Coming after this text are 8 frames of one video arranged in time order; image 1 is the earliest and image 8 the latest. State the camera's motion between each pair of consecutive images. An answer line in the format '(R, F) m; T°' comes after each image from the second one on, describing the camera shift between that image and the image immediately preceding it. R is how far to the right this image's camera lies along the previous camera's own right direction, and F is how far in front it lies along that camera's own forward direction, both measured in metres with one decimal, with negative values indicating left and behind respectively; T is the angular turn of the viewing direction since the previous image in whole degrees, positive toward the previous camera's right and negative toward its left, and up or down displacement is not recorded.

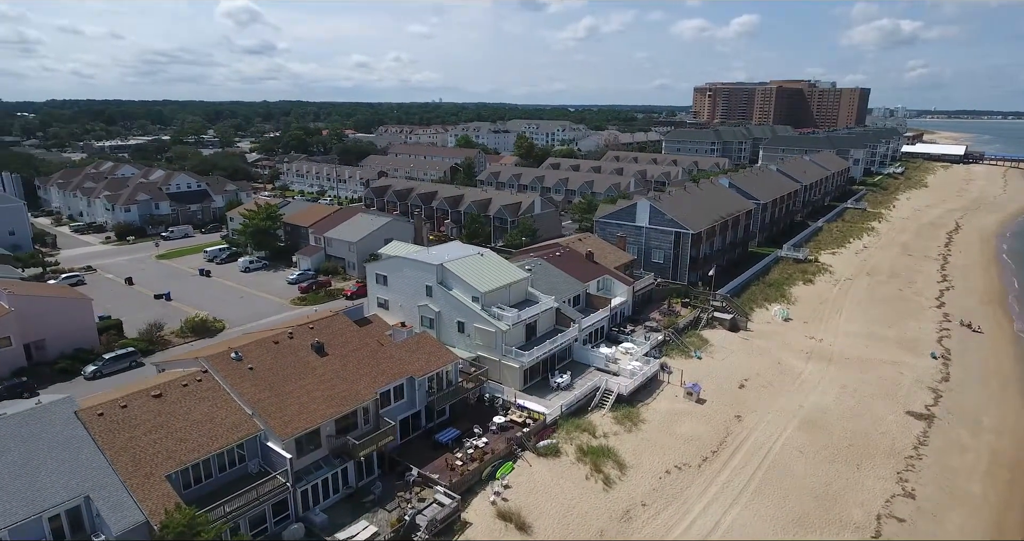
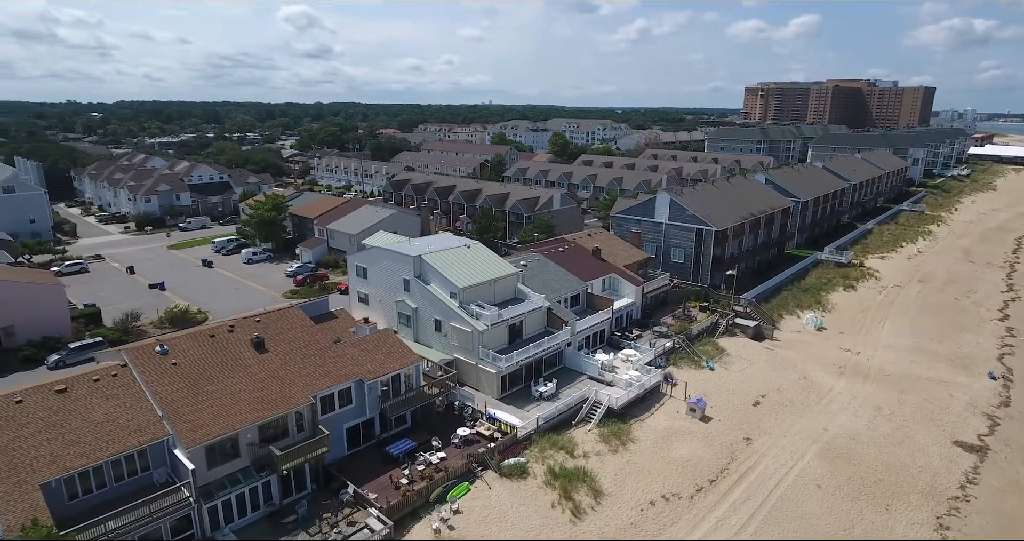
(+3.8, +4.3) m; -4°
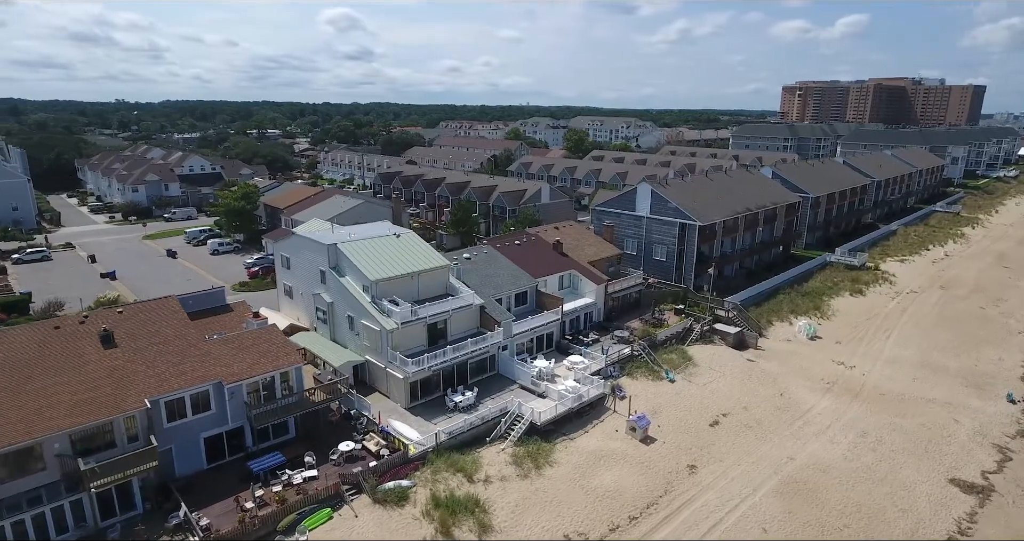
(+6.1, +4.8) m; -3°
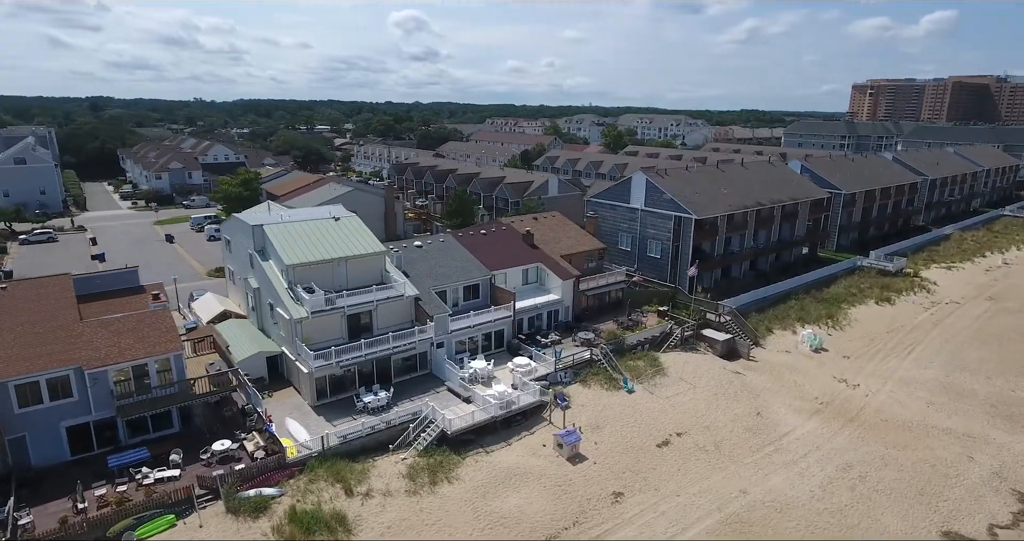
(+6.1, +3.9) m; -6°
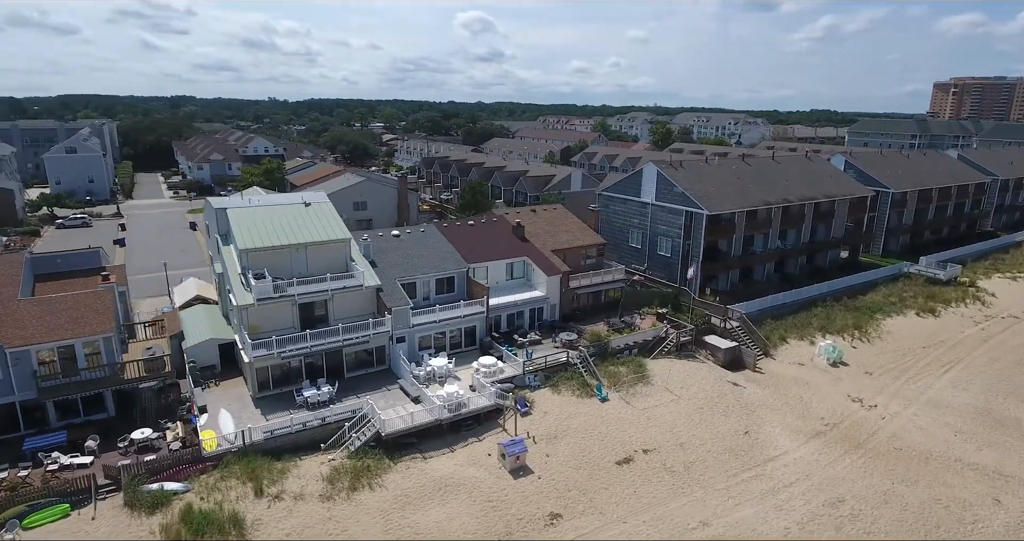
(+4.4, +2.6) m; -6°
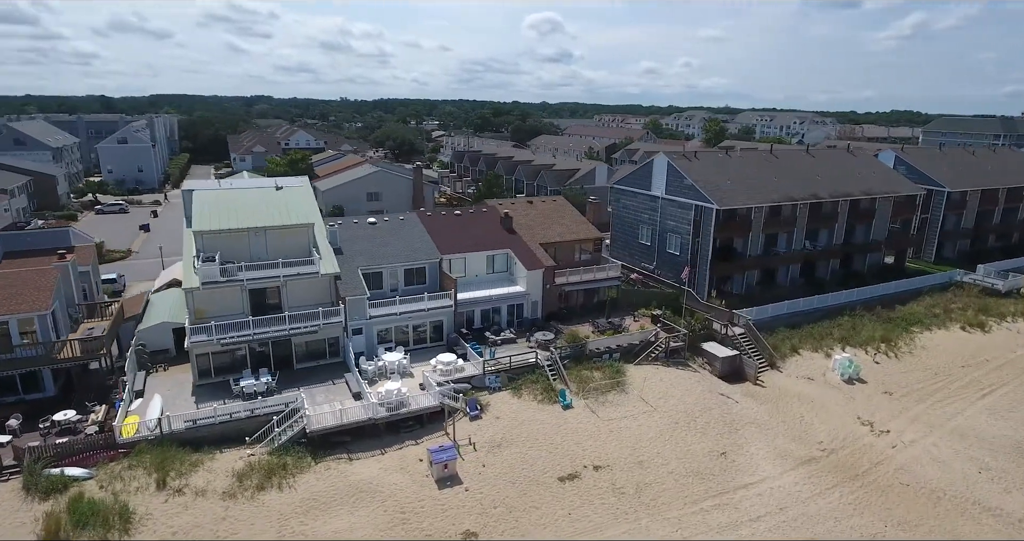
(+4.3, +2.4) m; -6°
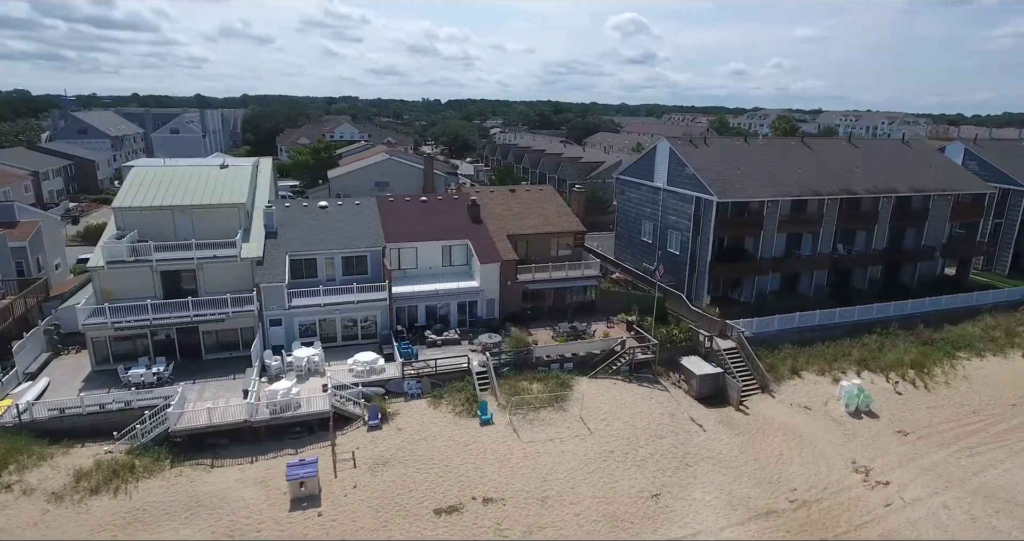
(+5.7, +3.9) m; -7°
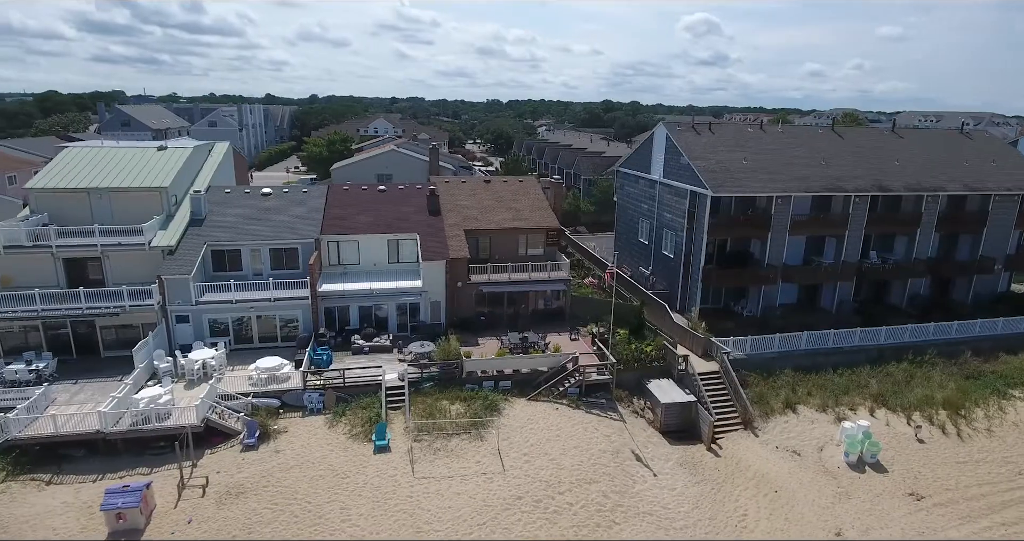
(+4.6, +3.9) m; -6°
